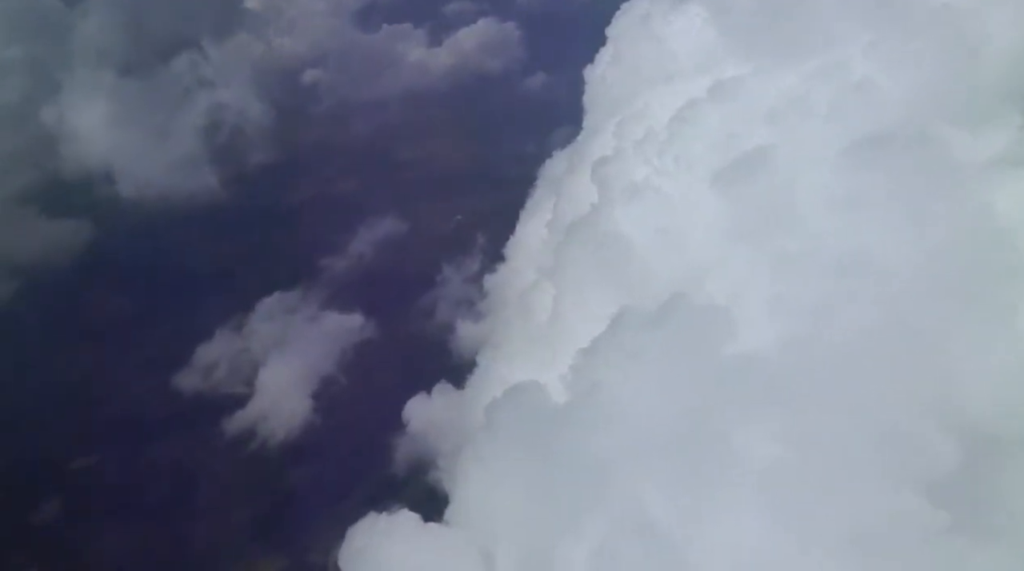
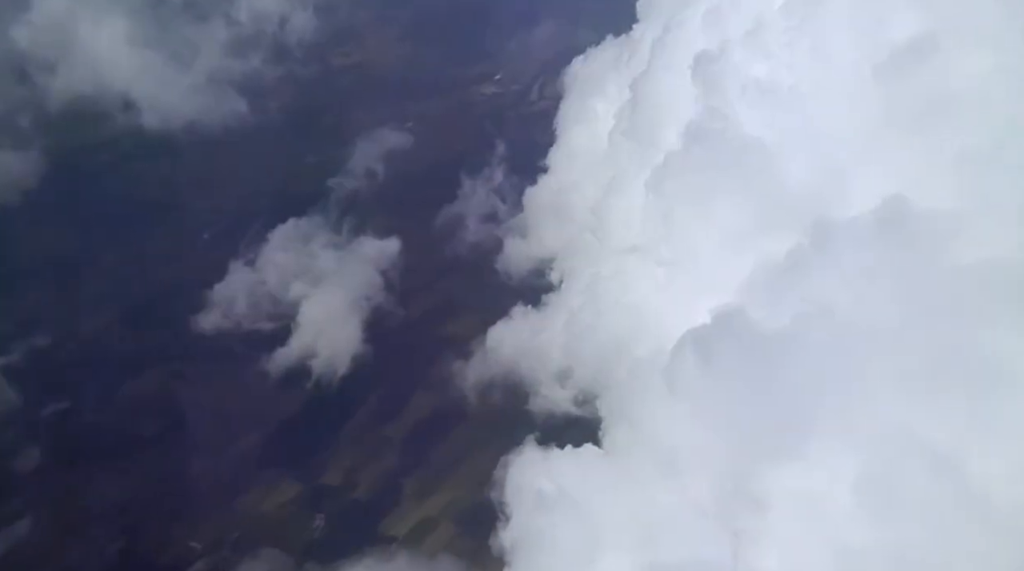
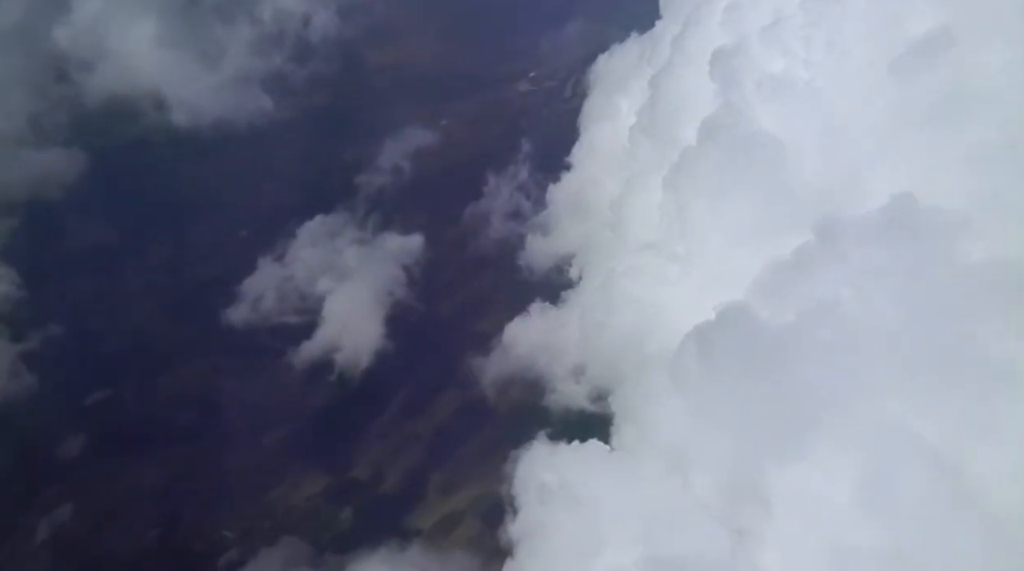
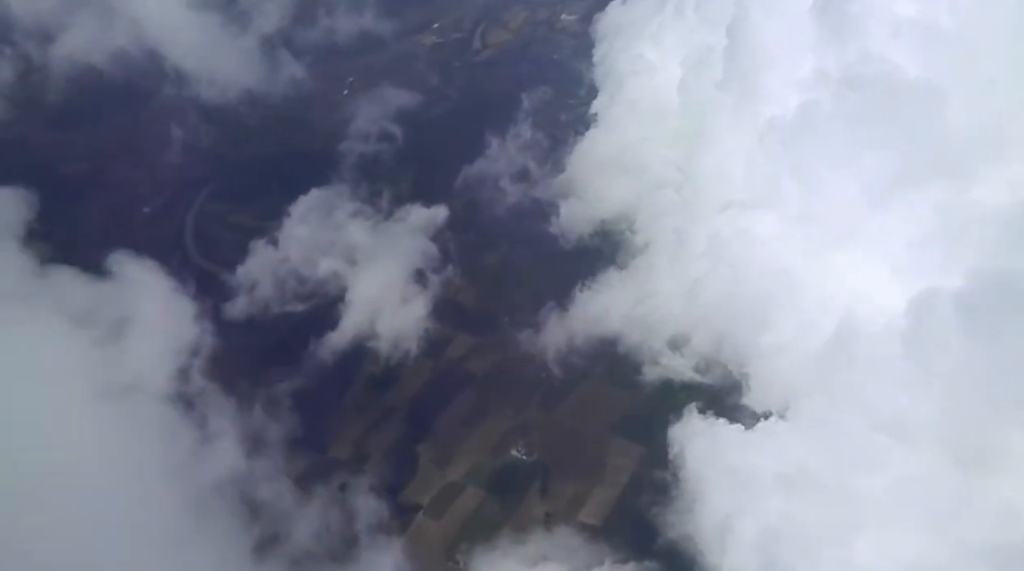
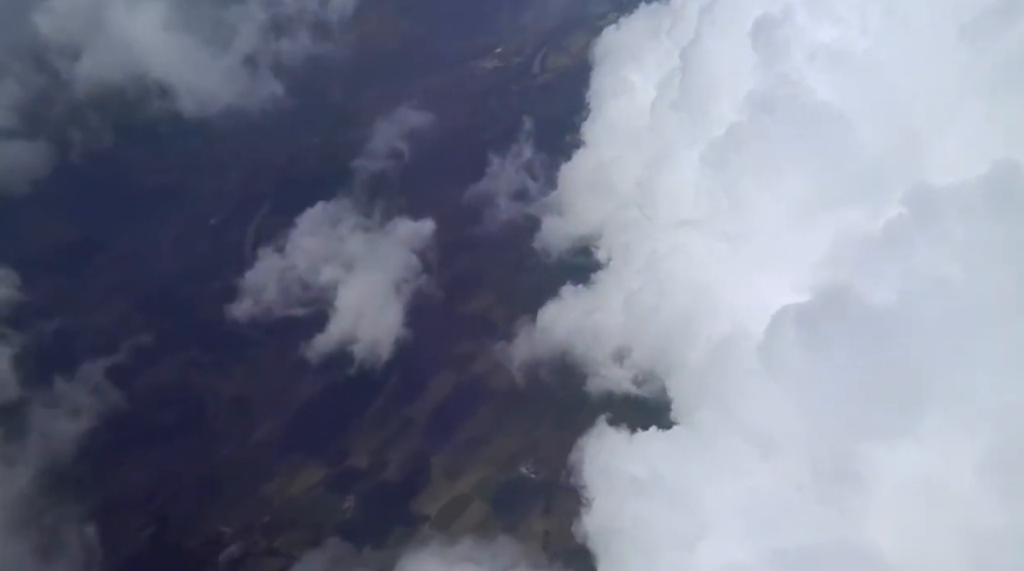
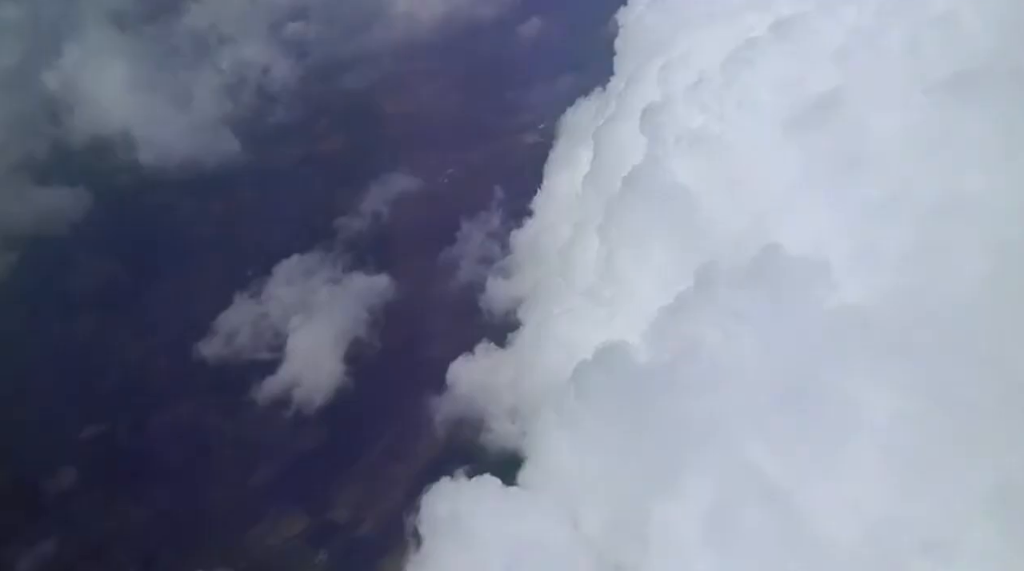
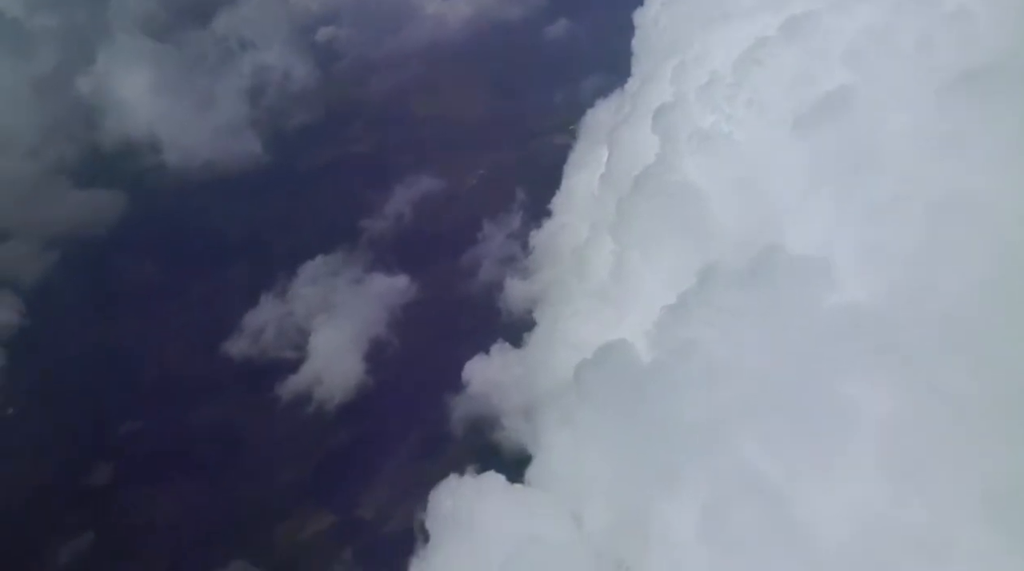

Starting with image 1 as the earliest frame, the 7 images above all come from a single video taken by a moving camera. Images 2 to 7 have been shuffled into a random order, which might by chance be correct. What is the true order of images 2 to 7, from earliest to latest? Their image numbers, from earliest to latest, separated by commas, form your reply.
7, 6, 3, 2, 5, 4
